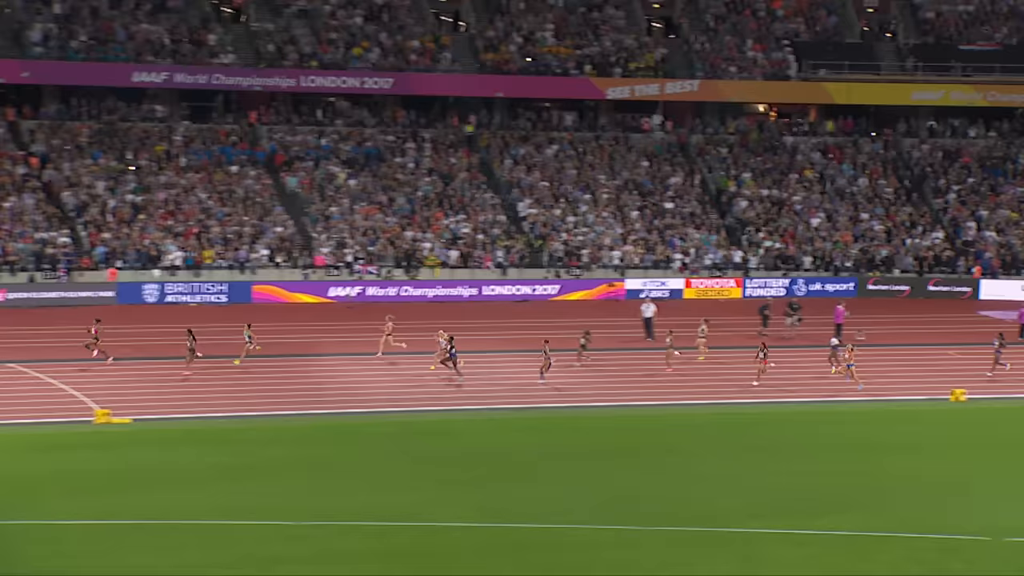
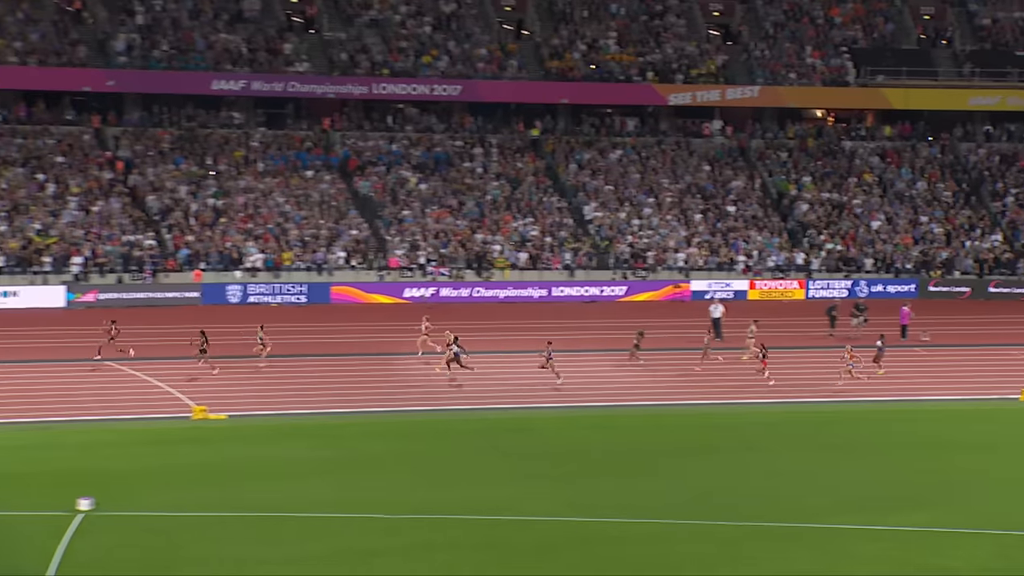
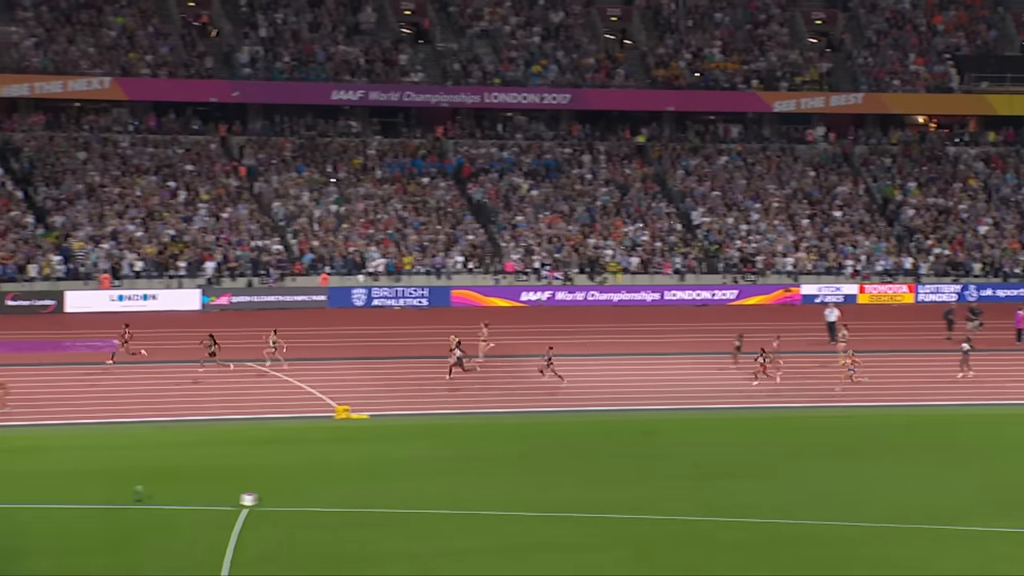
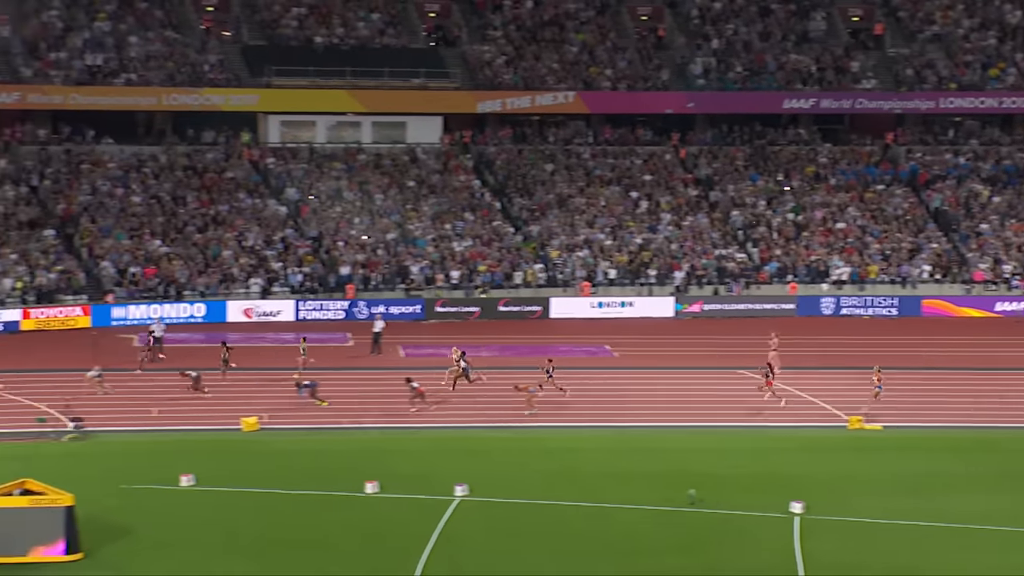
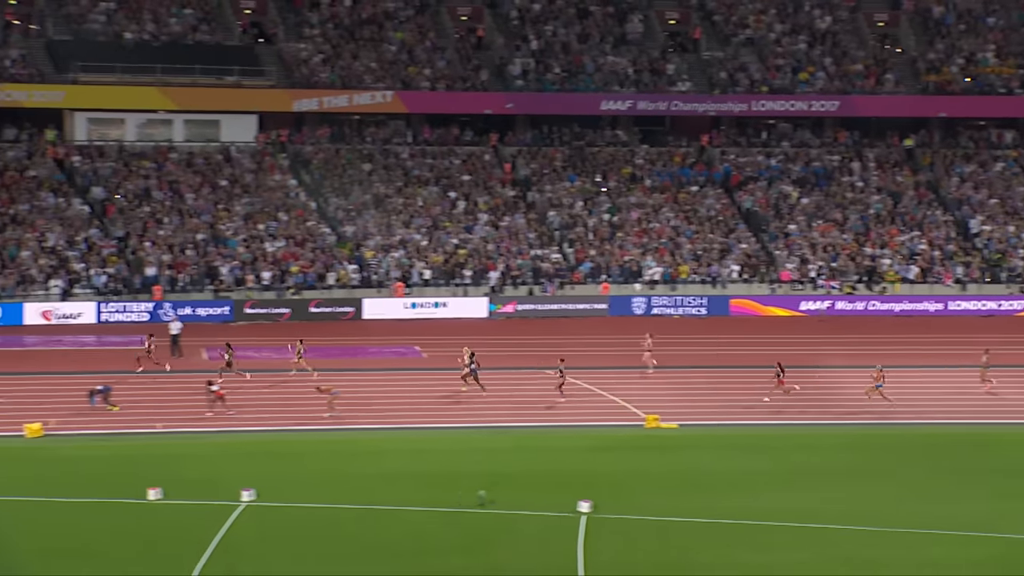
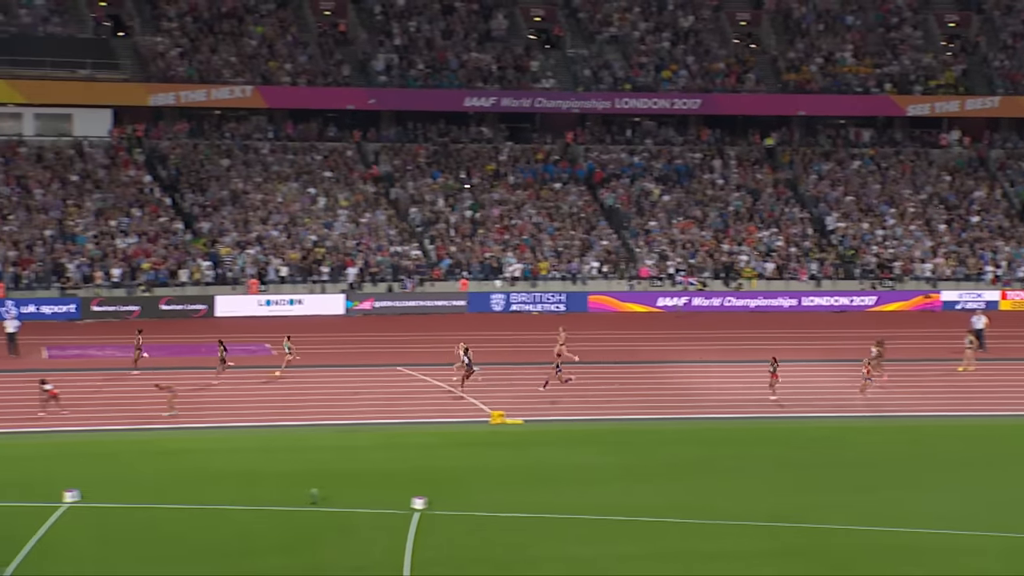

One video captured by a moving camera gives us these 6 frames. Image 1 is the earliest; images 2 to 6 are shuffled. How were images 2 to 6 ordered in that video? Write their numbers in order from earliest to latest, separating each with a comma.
2, 3, 6, 5, 4
